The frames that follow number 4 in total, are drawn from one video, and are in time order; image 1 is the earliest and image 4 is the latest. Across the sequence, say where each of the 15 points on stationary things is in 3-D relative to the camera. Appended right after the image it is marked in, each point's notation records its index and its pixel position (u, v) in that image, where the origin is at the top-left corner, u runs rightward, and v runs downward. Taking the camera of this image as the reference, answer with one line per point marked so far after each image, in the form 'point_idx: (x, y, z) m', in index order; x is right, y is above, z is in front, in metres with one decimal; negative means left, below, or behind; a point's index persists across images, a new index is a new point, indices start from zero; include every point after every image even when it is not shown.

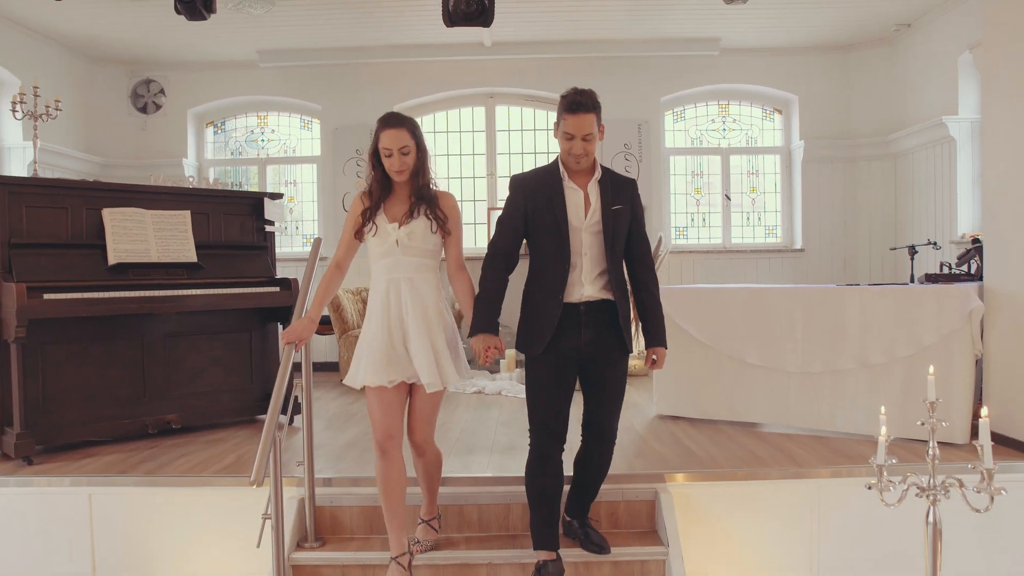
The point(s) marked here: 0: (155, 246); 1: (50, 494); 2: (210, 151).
0: (-1.4, +0.2, +3.5) m
1: (-1.5, -0.7, +2.9) m
2: (-2.2, +1.0, +6.5) m
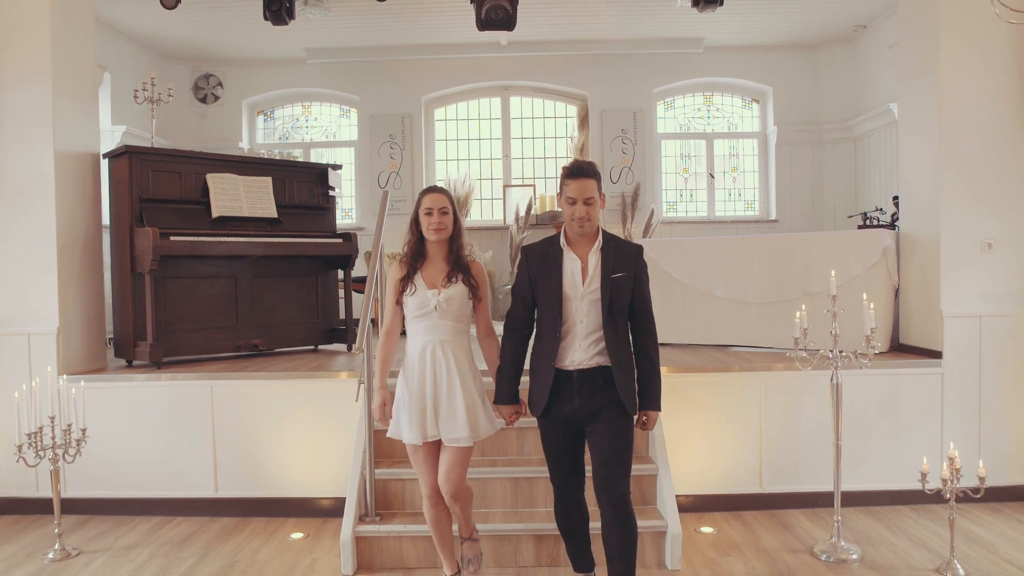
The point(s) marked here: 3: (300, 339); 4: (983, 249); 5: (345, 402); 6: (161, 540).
0: (-1.3, +0.4, +4.4) m
1: (-1.4, -0.4, +3.8) m
2: (-2.1, +1.3, +7.4) m
3: (-1.1, -0.3, +4.7) m
4: (+2.0, +0.2, +3.8) m
5: (-0.7, -0.5, +3.8) m
6: (-1.4, -1.0, +3.5) m
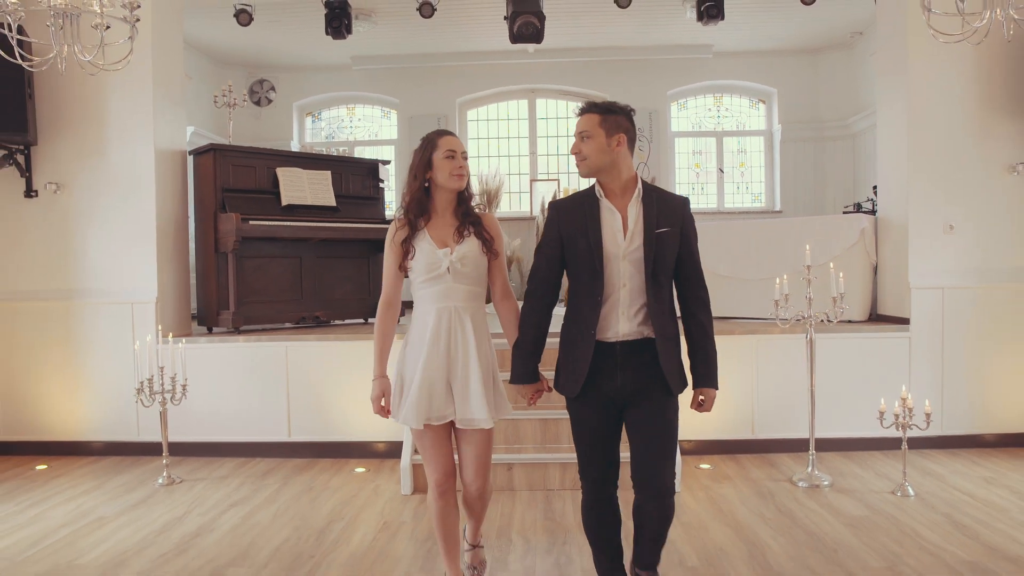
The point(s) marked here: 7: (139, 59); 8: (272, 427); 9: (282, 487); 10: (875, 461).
0: (-1.2, +0.5, +5.1) m
1: (-1.3, -0.3, +4.5) m
2: (-1.9, +1.4, +8.2) m
3: (-1.0, -0.1, +5.4) m
4: (+2.2, +0.3, +4.4) m
5: (-0.6, -0.4, +4.5) m
6: (-1.3, -0.9, +4.2) m
7: (-1.9, +1.2, +4.6) m
8: (-1.2, -0.7, +4.5) m
9: (-1.0, -0.9, +4.0) m
10: (+1.7, -0.8, +4.1) m
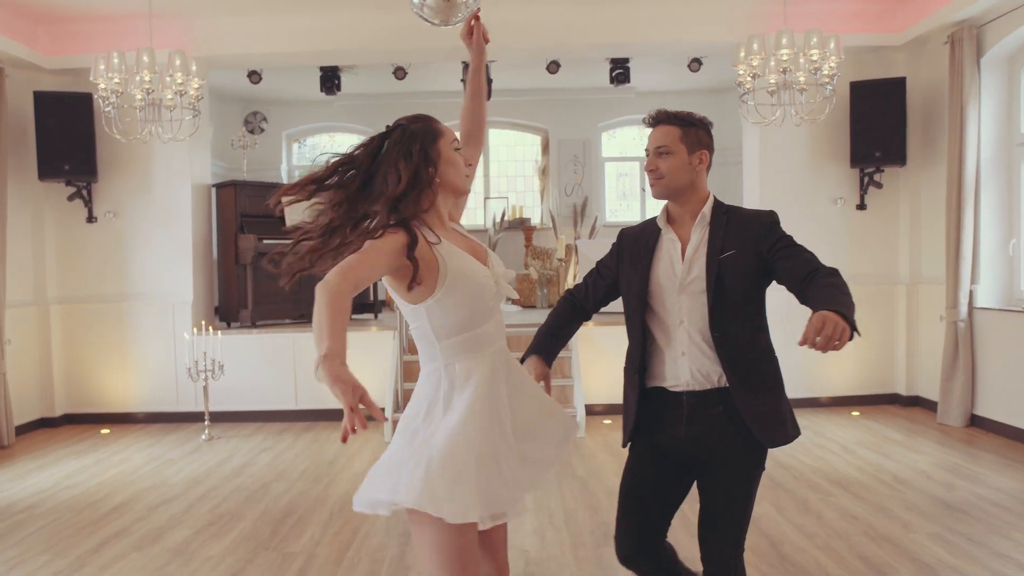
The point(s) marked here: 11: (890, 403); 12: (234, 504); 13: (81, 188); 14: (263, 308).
0: (-1.5, +0.5, +6.5) m
1: (-1.6, -0.3, +5.9) m
2: (-2.3, +1.4, +9.5) m
3: (-1.3, -0.2, +6.8) m
4: (+1.9, +0.3, +5.9) m
5: (-0.9, -0.4, +5.9) m
6: (-1.6, -0.9, +5.6) m
7: (-2.3, +1.2, +5.9) m
8: (-1.5, -0.7, +5.9) m
9: (-1.3, -0.9, +5.4) m
10: (+1.4, -0.8, +5.6) m
11: (+2.6, -0.8, +6.0) m
12: (-1.2, -1.0, +3.9) m
13: (-2.9, +0.7, +5.9) m
14: (-1.8, -0.1, +6.2) m
